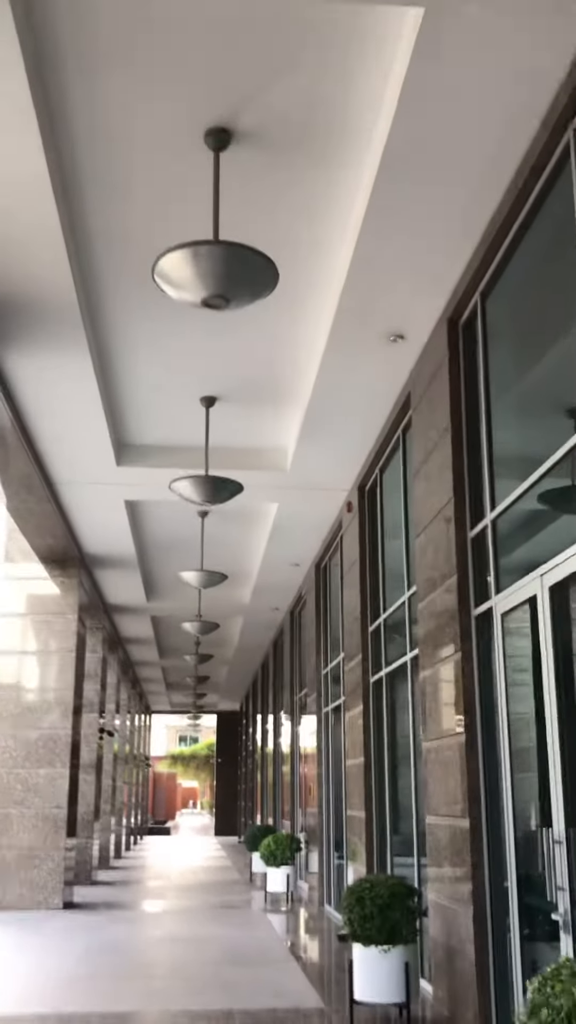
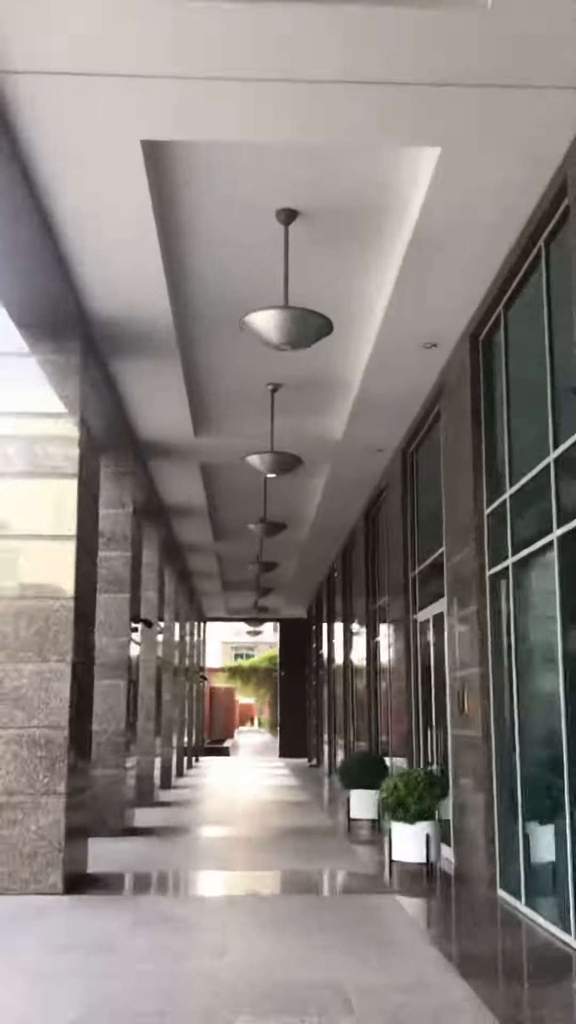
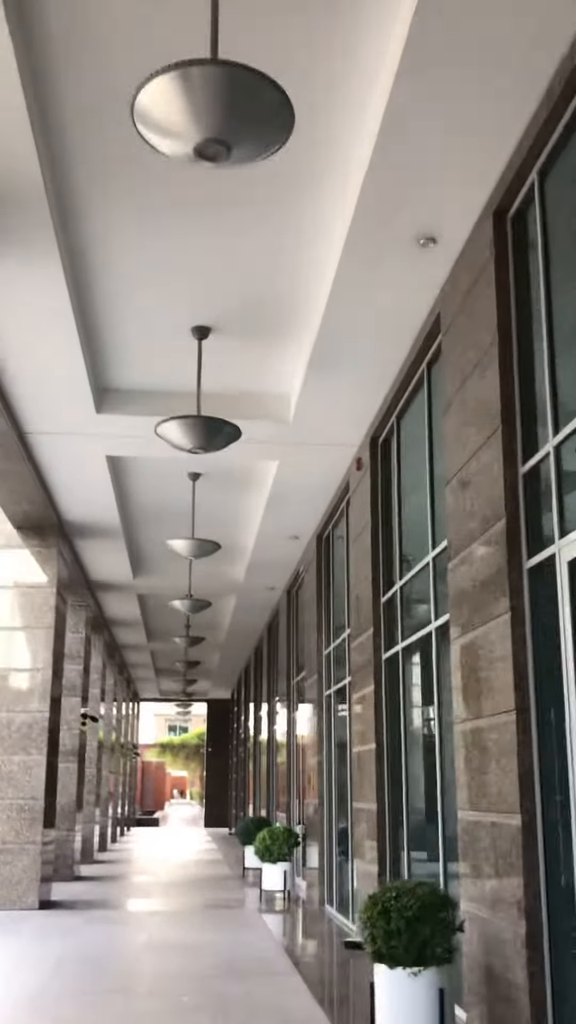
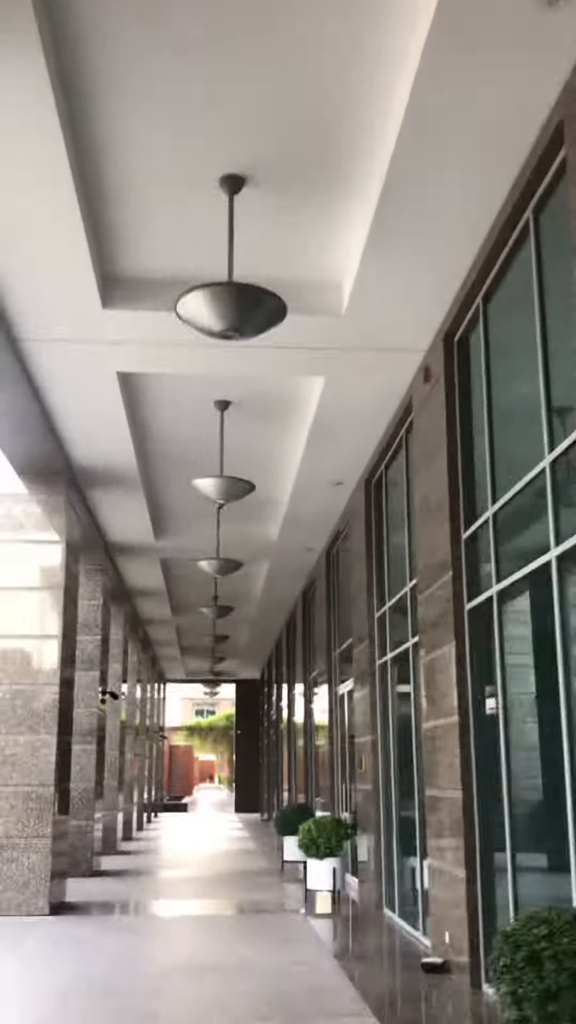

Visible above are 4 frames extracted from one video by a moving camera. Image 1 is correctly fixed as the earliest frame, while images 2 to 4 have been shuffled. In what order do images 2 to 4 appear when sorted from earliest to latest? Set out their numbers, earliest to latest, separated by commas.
3, 4, 2
